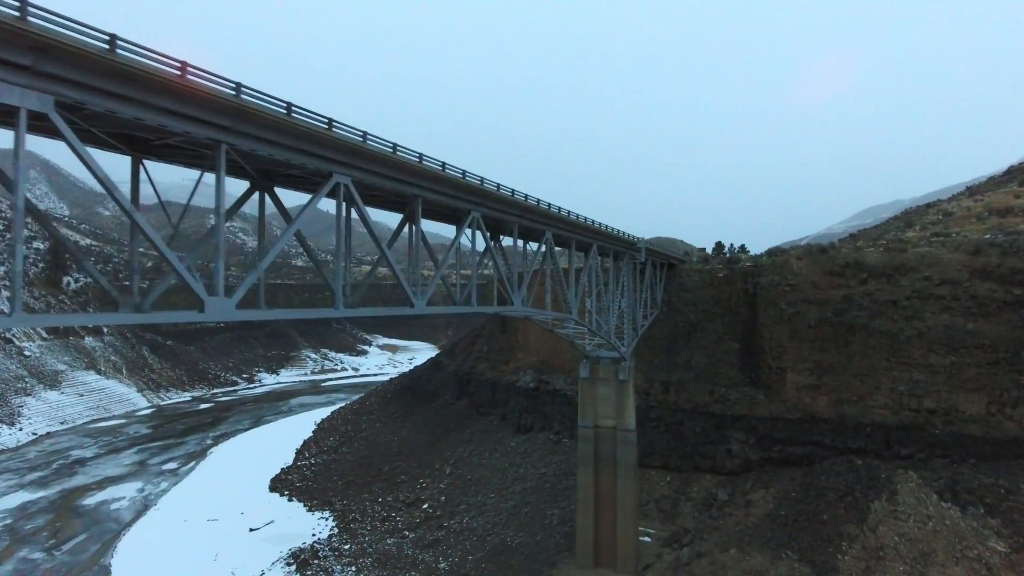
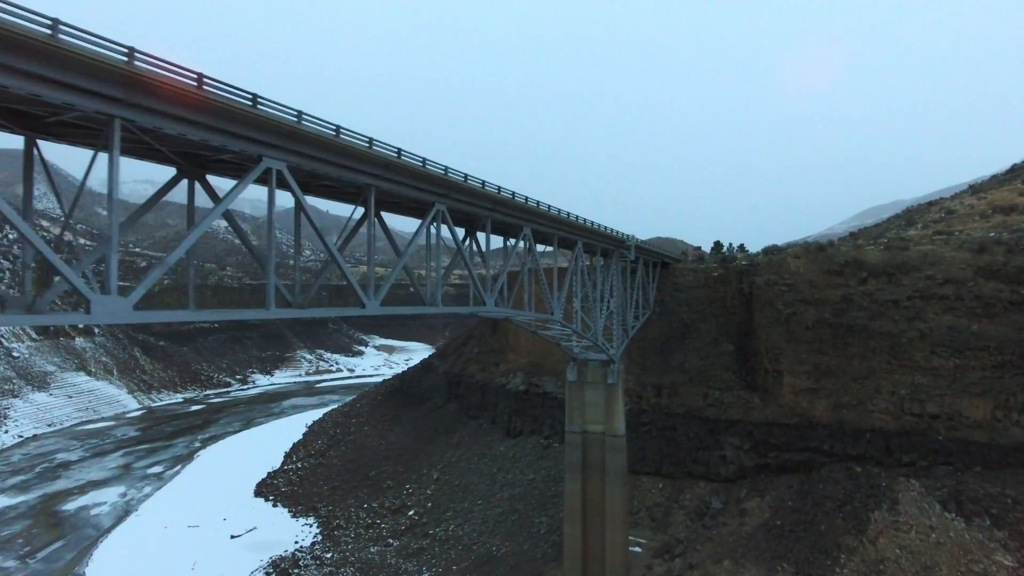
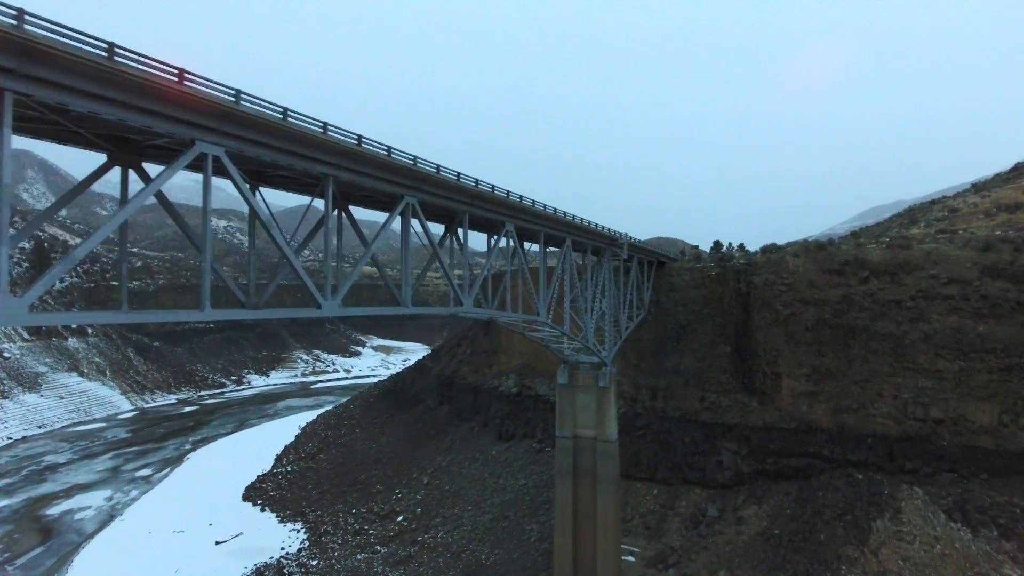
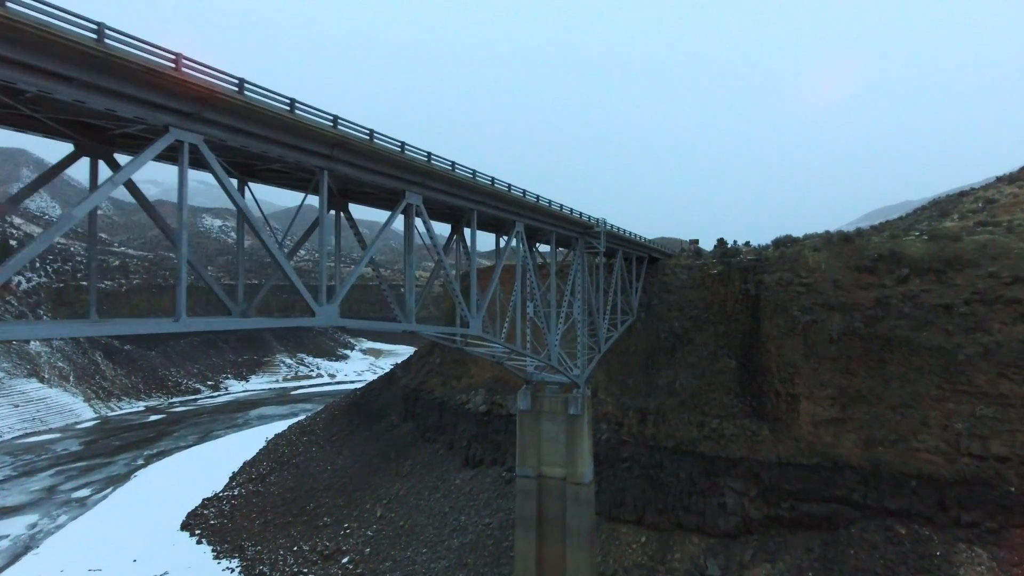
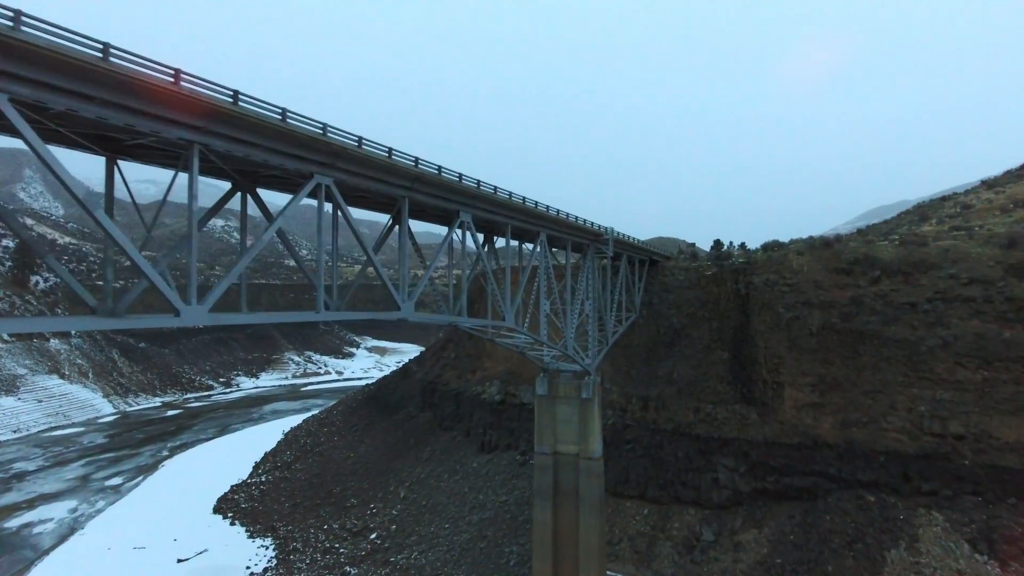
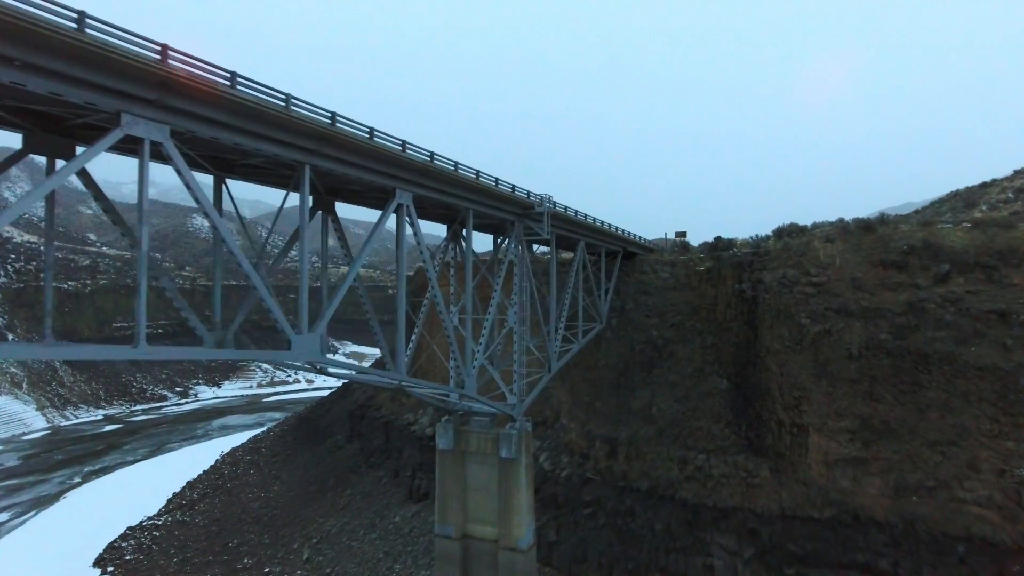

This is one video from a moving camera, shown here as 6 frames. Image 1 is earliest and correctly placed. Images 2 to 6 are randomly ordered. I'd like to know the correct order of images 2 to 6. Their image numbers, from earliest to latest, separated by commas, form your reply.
2, 3, 5, 4, 6
